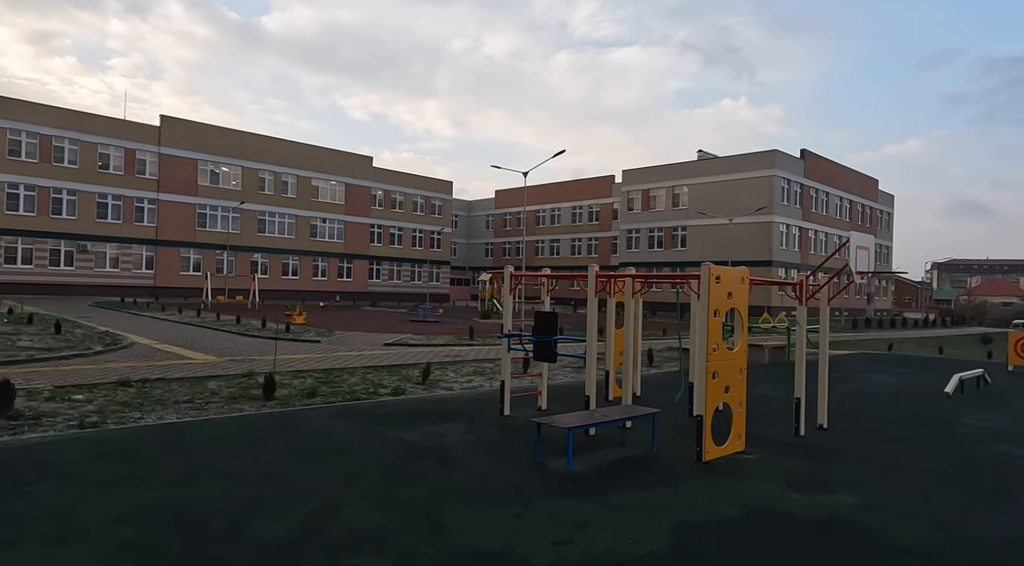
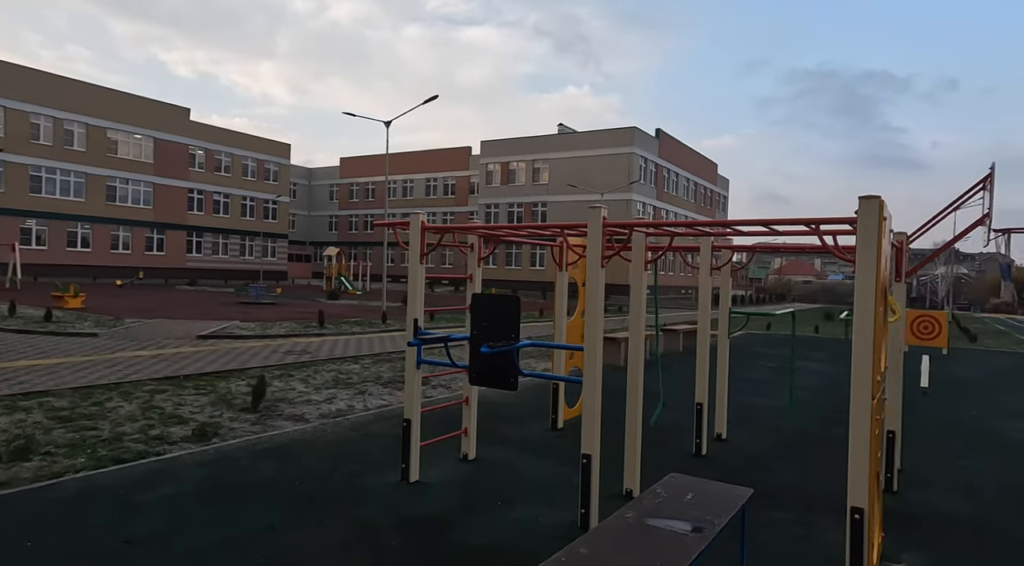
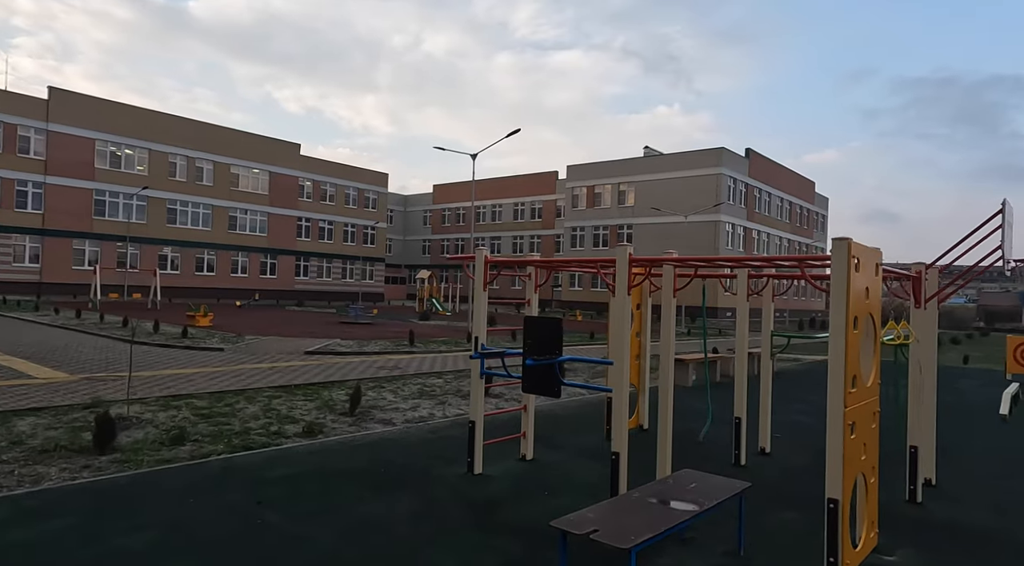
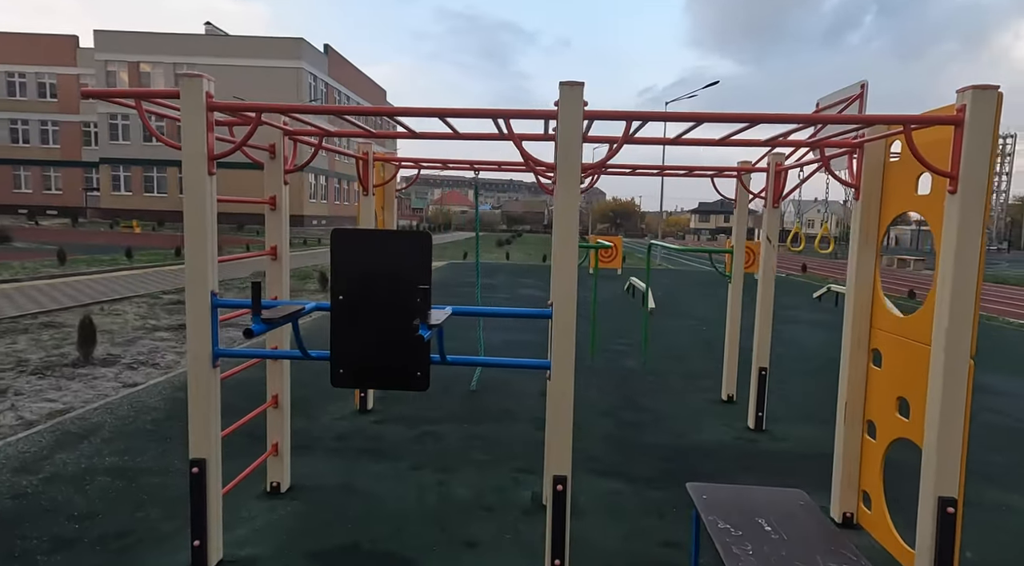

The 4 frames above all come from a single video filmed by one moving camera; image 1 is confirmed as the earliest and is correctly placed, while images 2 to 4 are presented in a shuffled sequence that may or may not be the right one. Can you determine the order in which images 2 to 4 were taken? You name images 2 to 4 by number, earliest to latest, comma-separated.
3, 2, 4
